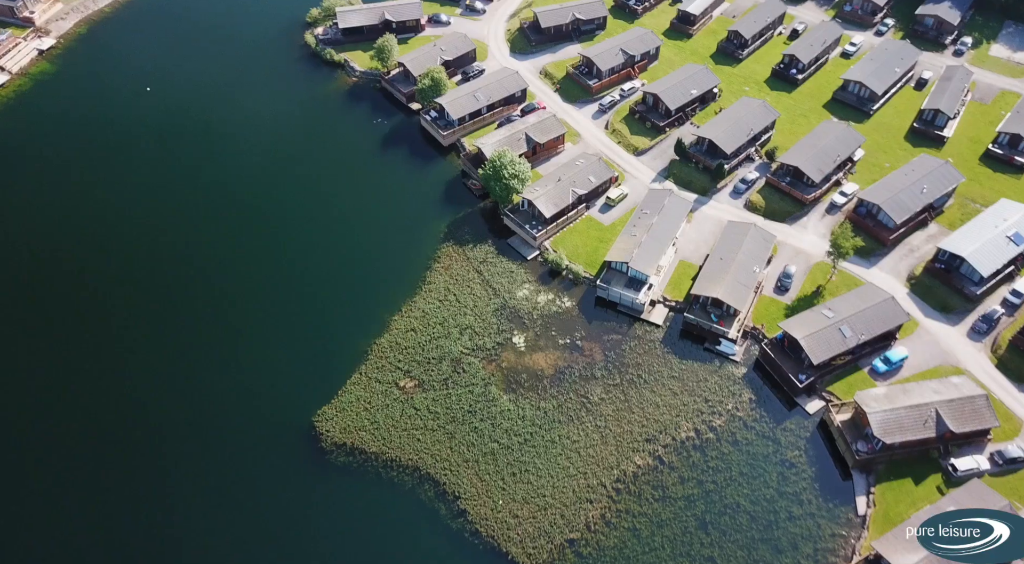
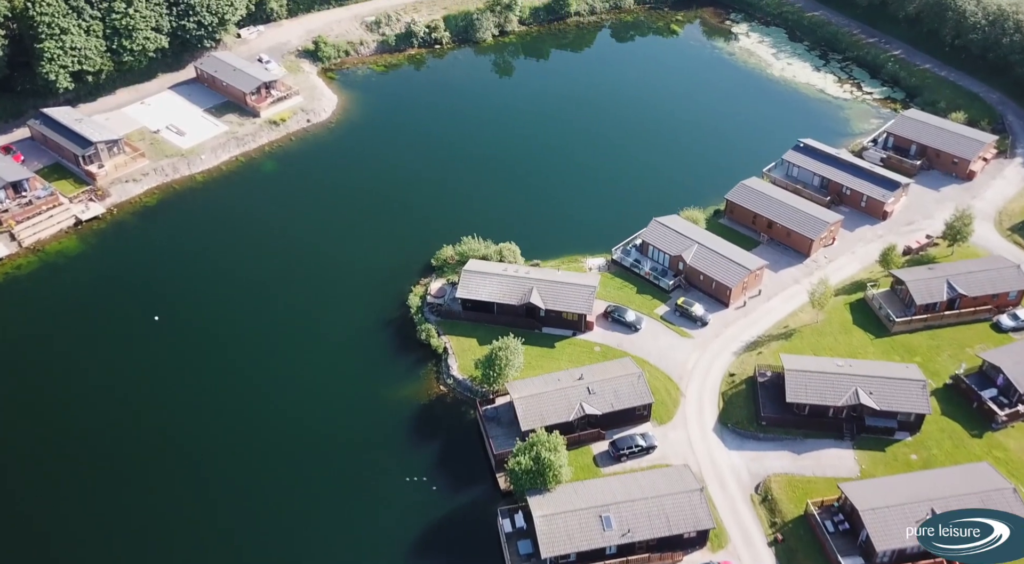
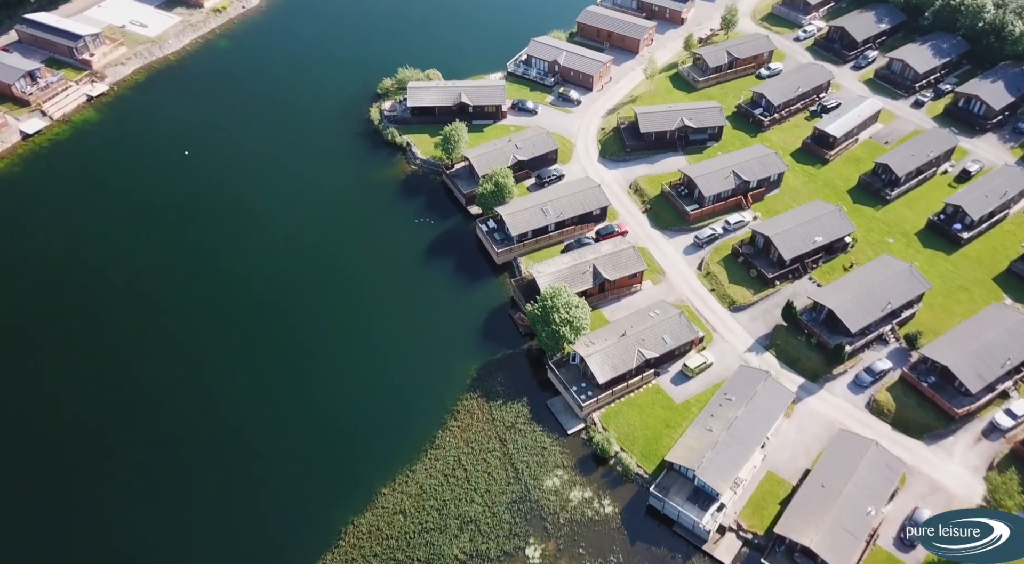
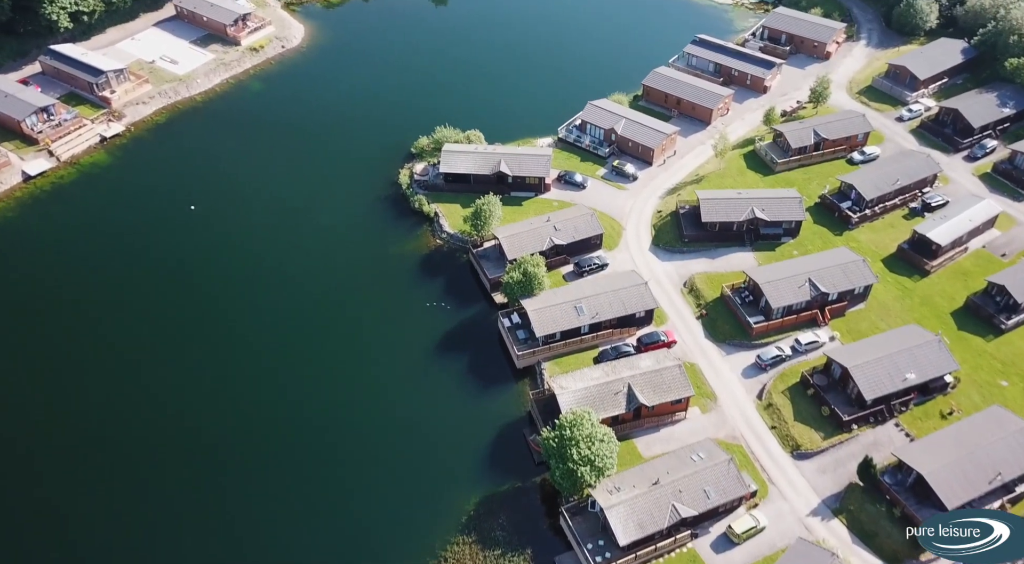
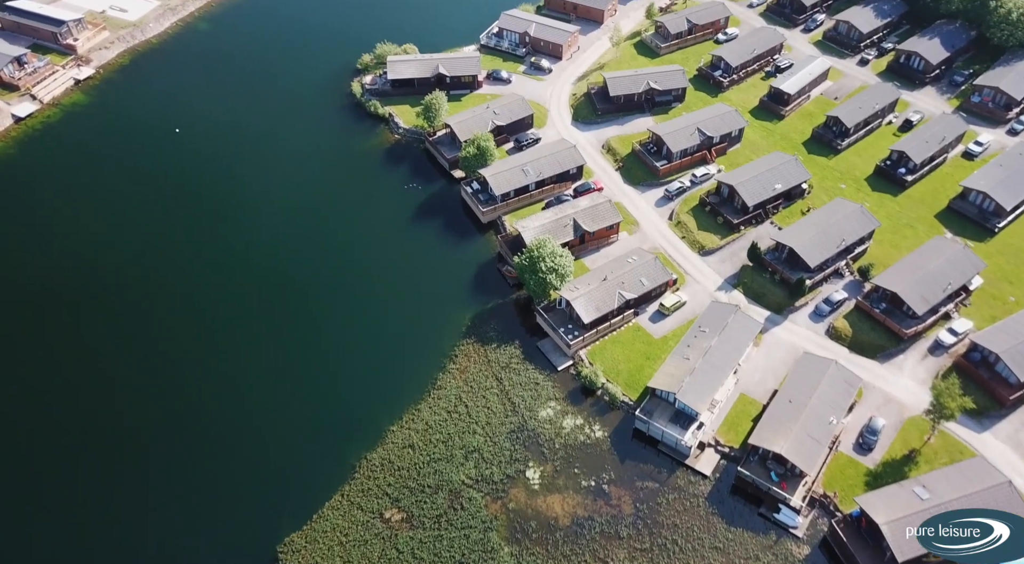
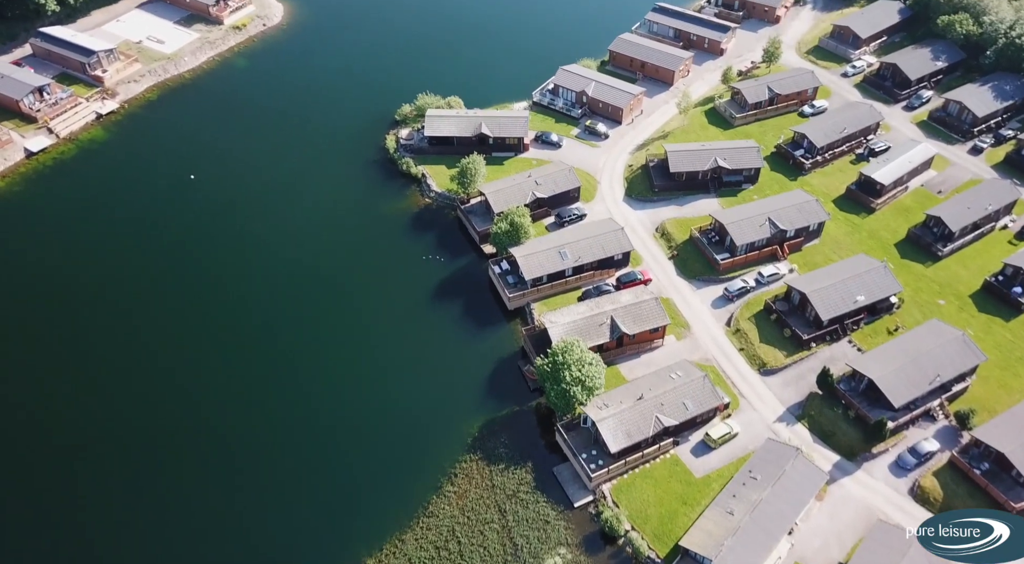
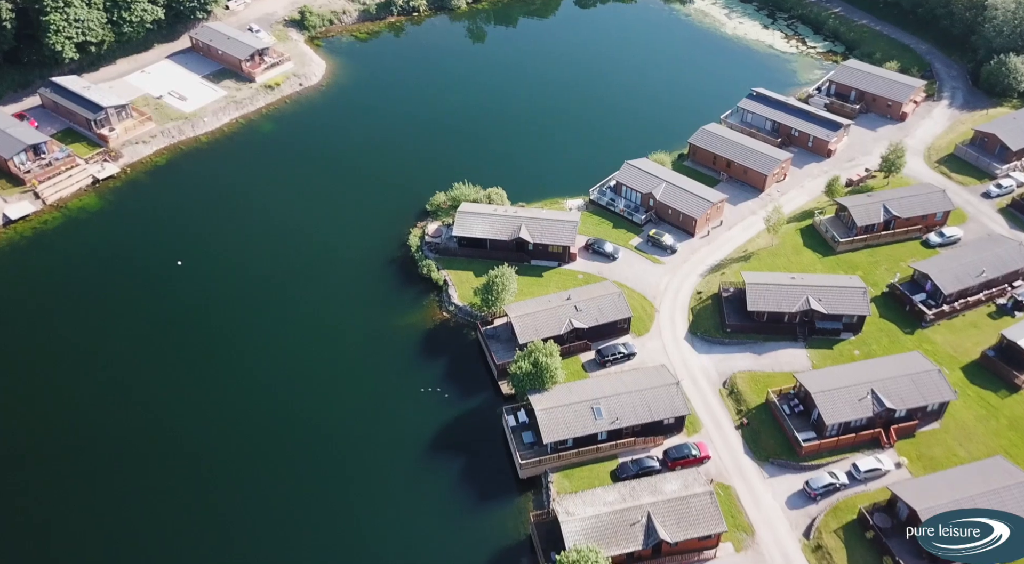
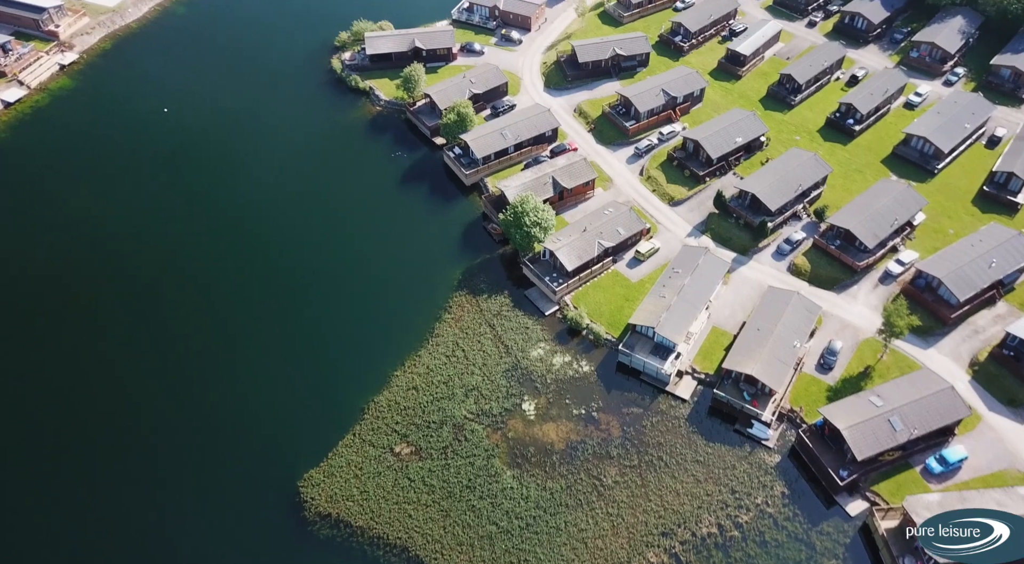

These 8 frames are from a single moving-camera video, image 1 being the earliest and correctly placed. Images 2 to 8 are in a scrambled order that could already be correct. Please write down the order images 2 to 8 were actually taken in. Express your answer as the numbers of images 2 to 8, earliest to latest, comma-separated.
8, 5, 3, 6, 4, 7, 2
